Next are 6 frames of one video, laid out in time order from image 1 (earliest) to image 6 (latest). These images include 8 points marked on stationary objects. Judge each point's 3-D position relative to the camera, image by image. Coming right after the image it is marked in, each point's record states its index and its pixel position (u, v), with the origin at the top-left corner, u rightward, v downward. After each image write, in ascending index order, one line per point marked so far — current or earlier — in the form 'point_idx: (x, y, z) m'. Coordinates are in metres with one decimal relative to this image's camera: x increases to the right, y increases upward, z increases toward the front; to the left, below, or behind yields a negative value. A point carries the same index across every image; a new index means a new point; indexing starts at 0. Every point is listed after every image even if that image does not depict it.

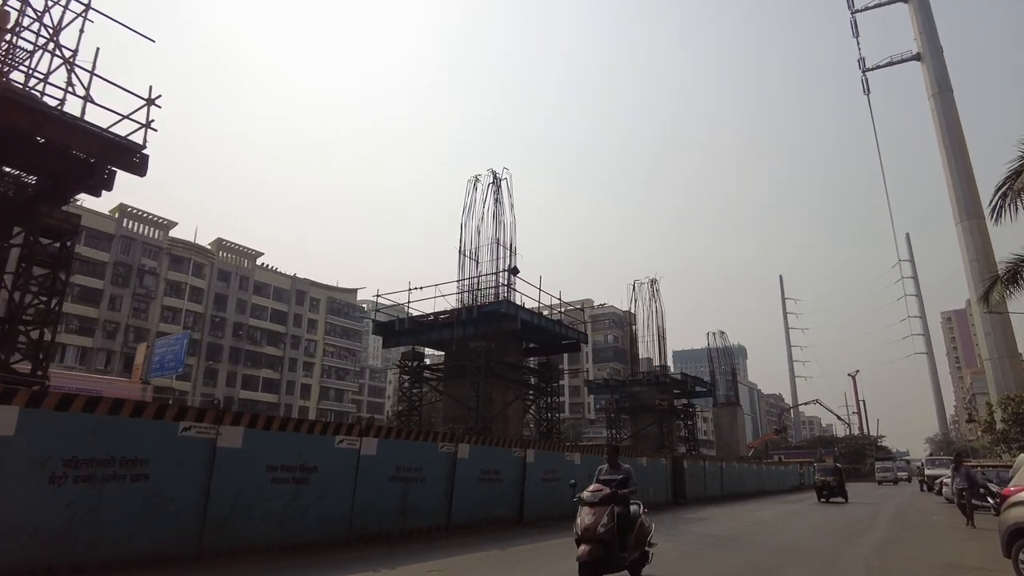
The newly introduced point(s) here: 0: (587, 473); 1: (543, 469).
0: (+2.5, -6.2, +19.7) m
1: (+0.8, -5.3, +17.3) m
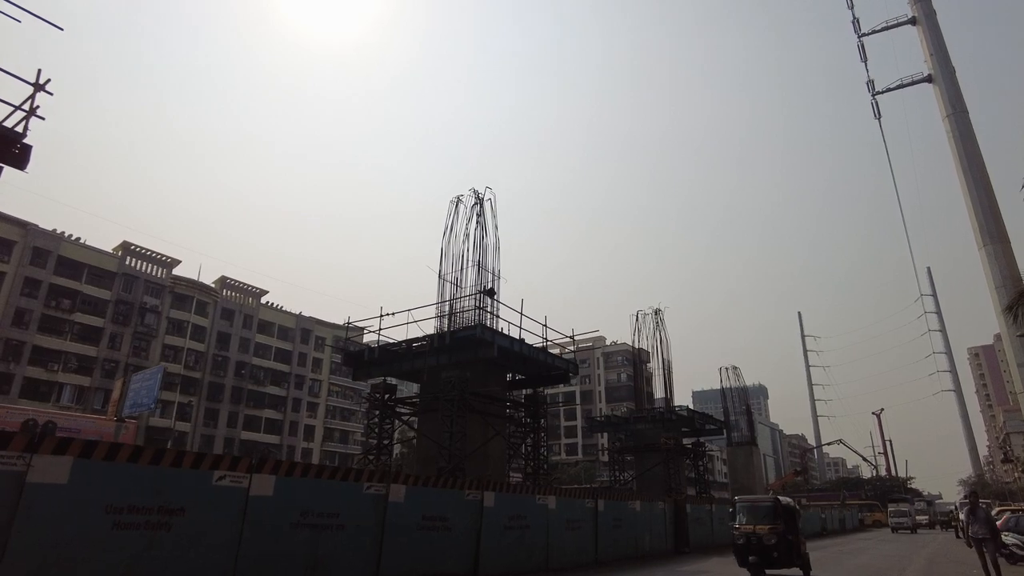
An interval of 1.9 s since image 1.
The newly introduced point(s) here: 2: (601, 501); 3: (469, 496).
0: (+1.5, -6.7, +17.2) m
1: (-0.3, -5.7, +14.9) m
2: (+2.9, -7.0, +19.4) m
3: (-1.1, -4.9, +14.1) m
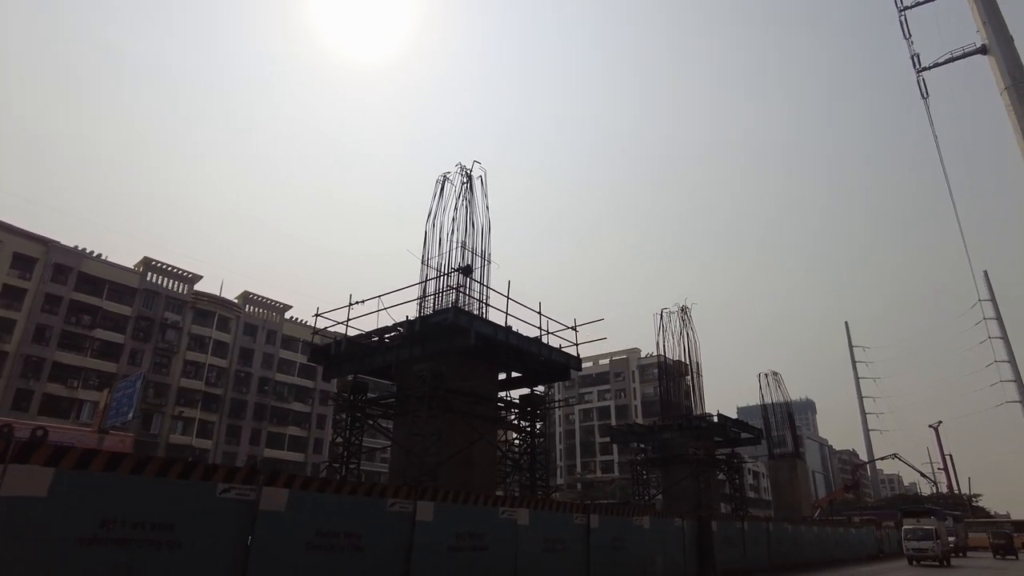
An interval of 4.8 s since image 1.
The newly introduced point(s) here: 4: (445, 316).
0: (+0.7, -5.8, +13.7) m
1: (-1.2, -4.7, +11.5) m
2: (+2.2, -6.1, +15.8) m
3: (-2.1, -4.0, +10.8) m
4: (-2.2, -0.9, +18.3) m
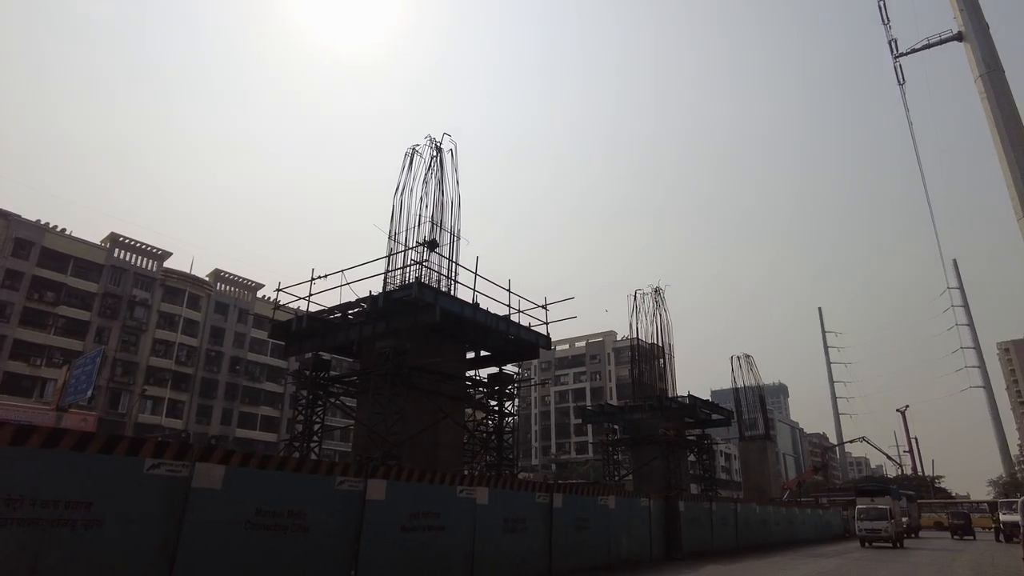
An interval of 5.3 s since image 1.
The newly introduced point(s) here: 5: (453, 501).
0: (-0.2, -5.2, +13.4) m
1: (-2.1, -4.2, +11.1) m
2: (+1.2, -5.4, +15.5) m
3: (-2.9, -3.4, +10.3) m
4: (-3.2, -0.1, +17.7) m
5: (-1.2, -4.4, +12.1) m
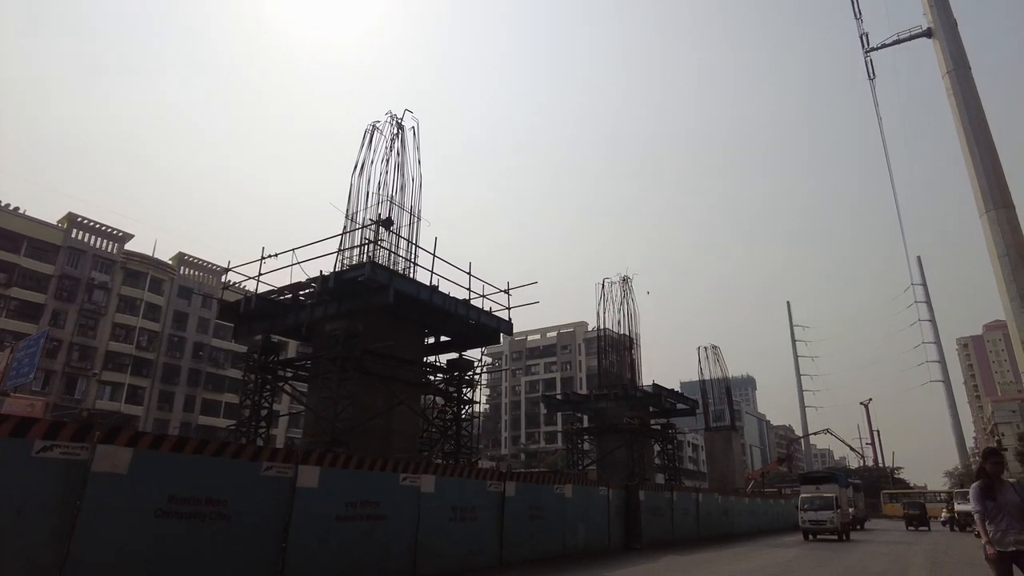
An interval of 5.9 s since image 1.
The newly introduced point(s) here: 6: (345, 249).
0: (-1.4, -4.7, +12.8) m
1: (-3.1, -3.7, +10.5) m
2: (0.0, -5.0, +15.0) m
3: (-3.9, -3.0, +9.6) m
4: (-4.4, +0.5, +17.0) m
5: (-2.3, -3.9, +11.5) m
6: (-5.4, +1.2, +19.2) m
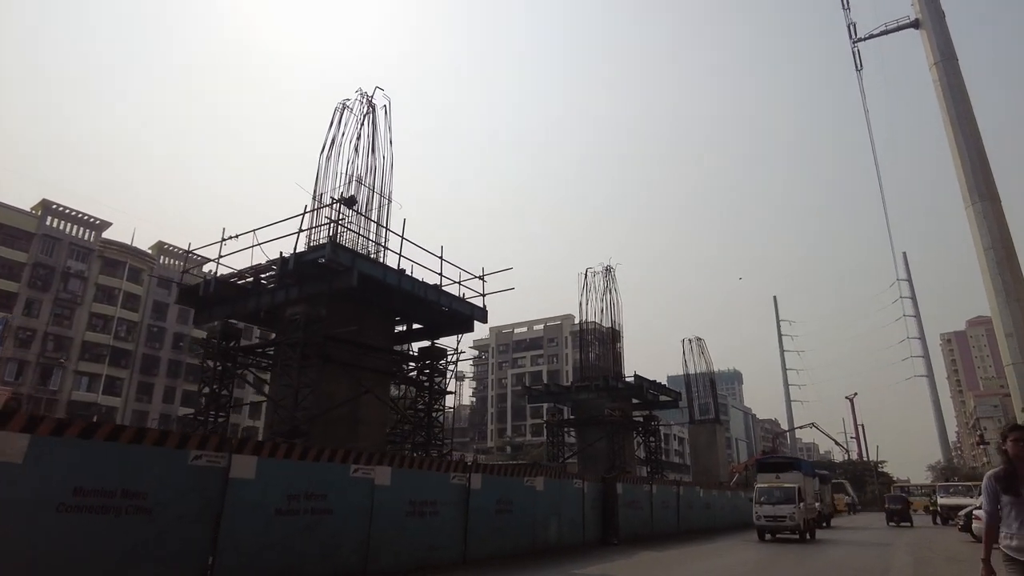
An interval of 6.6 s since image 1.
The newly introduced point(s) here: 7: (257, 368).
0: (-2.1, -4.3, +12.0) m
1: (-3.8, -3.3, +9.7) m
2: (-0.8, -4.5, +14.3) m
3: (-4.6, -2.6, +8.8) m
4: (-5.2, +1.0, +16.1) m
5: (-3.0, -3.5, +10.7) m
6: (-6.3, +1.7, +18.3) m
7: (-8.2, -2.6, +19.0) m
